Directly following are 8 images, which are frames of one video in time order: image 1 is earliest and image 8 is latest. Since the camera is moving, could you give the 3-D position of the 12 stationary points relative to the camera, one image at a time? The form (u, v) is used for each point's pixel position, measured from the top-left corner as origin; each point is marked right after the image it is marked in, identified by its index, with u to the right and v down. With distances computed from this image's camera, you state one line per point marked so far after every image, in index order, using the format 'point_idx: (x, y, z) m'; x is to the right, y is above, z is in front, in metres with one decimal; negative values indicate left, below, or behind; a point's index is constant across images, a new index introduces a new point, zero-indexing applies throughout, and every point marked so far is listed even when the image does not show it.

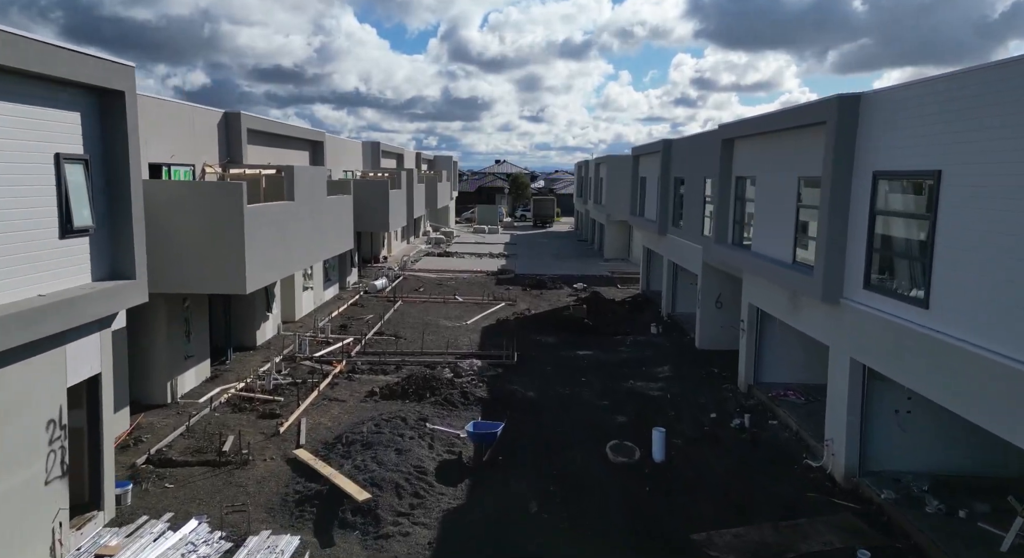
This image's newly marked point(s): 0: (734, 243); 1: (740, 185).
0: (+4.8, +0.8, +15.8) m
1: (+4.9, +2.0, +15.6) m
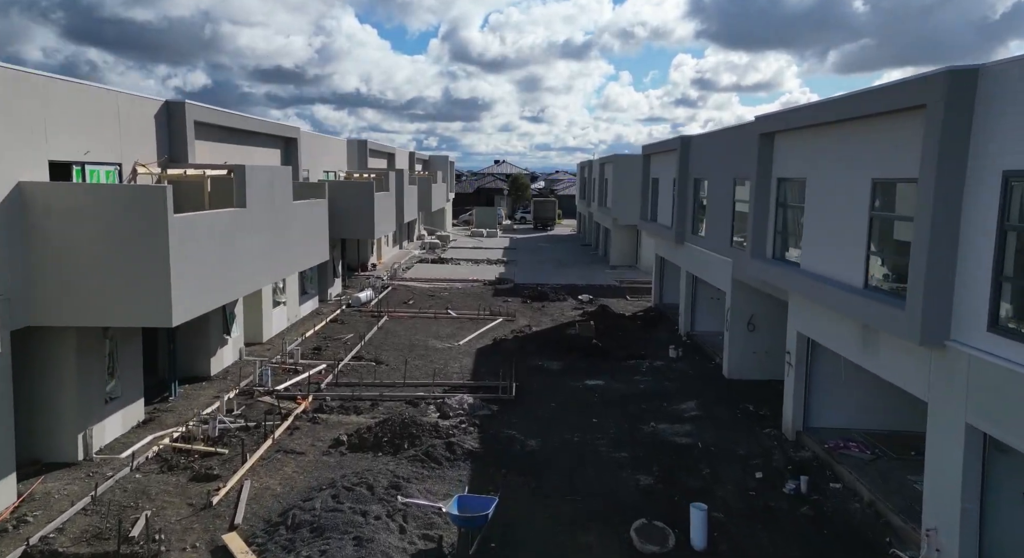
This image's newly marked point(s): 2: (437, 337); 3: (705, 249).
0: (+4.8, +0.4, +13.2) m
1: (+4.9, +1.6, +13.0) m
2: (-2.1, -1.6, +19.9) m
3: (+4.9, +0.7, +18.3) m
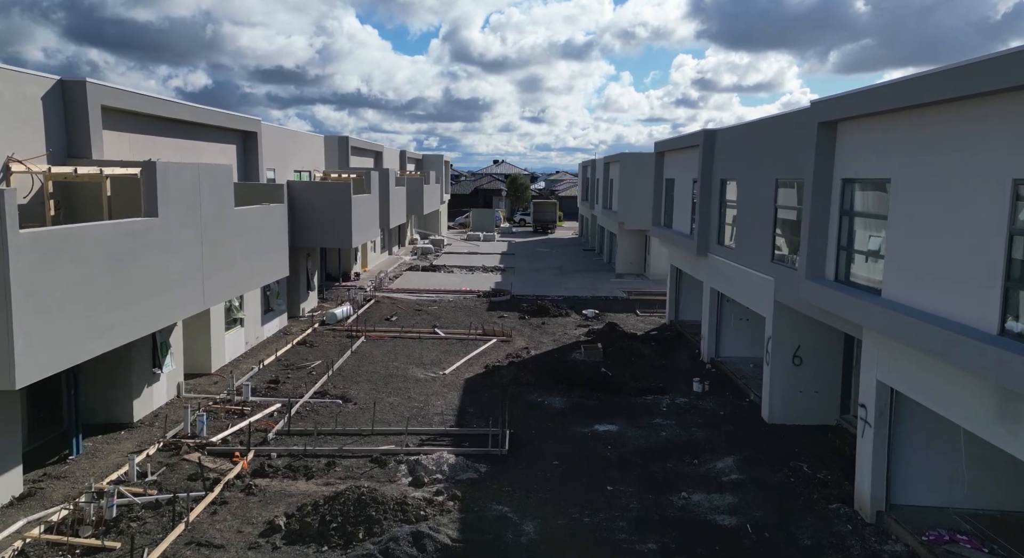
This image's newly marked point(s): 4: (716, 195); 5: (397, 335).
0: (+4.7, 0.0, +10.4) m
1: (+4.7, +1.2, +10.2) m
2: (-2.2, -2.0, +17.0) m
3: (+4.8, +0.3, +15.4) m
4: (+4.7, +2.0, +16.7) m
5: (-3.2, -1.5, +19.8) m
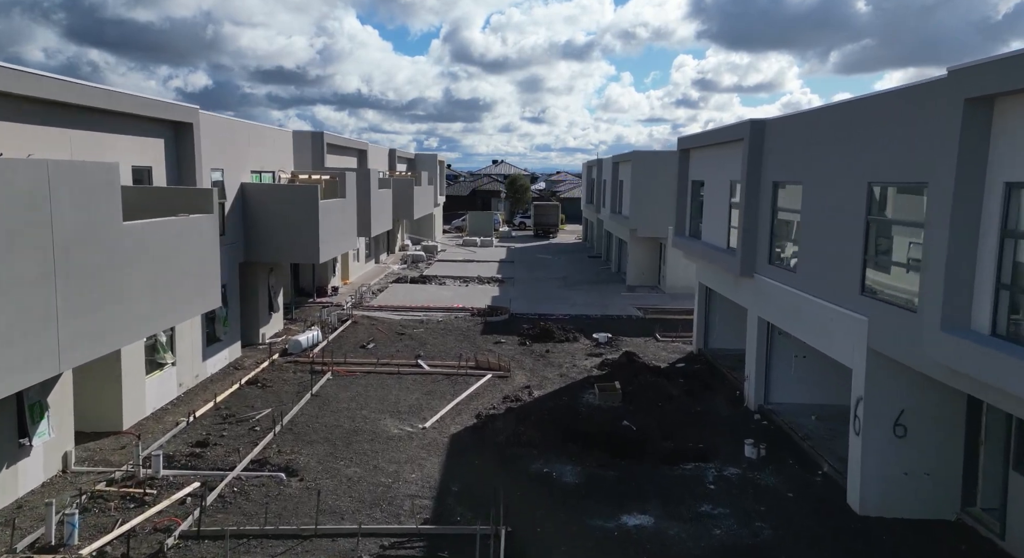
0: (+4.6, -0.5, +7.0) m
1: (+4.7, +0.7, +6.8) m
2: (-2.2, -2.5, +13.6) m
3: (+4.7, -0.2, +12.0) m
4: (+4.7, +1.5, +13.3) m
5: (-3.2, -2.0, +16.4) m
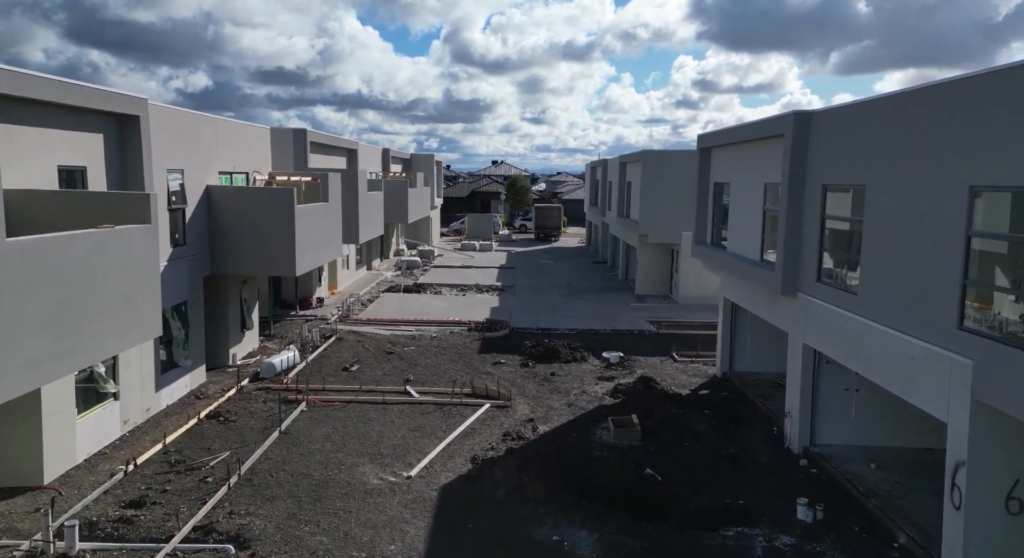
0: (+4.7, -0.8, +4.9) m
1: (+4.7, +0.4, +4.7) m
2: (-2.2, -2.8, +11.6) m
3: (+4.8, -0.5, +10.0) m
4: (+4.7, +1.1, +11.3) m
5: (-3.2, -2.4, +14.4) m
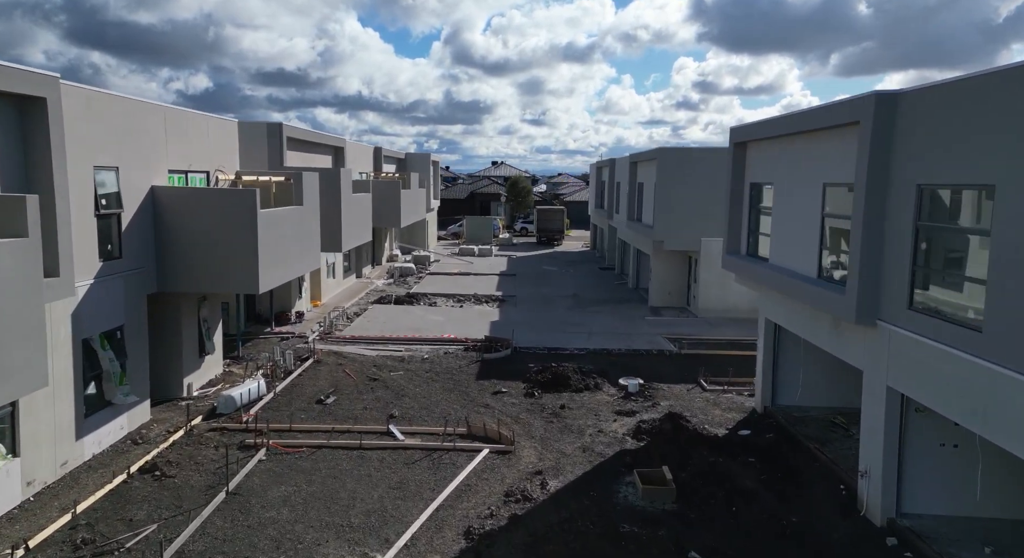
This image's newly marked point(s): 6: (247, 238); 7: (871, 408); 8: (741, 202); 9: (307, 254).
0: (+4.7, -1.1, +2.5) m
1: (+4.8, +0.1, +2.3) m
2: (-2.2, -3.2, +9.1) m
3: (+4.8, -0.8, +7.5) m
4: (+4.8, +0.8, +8.8) m
5: (-3.1, -2.7, +11.9) m
6: (-4.9, +0.7, +13.2) m
7: (+4.7, -1.7, +9.4) m
8: (+4.8, +1.6, +15.1) m
9: (-4.7, +0.6, +16.7) m
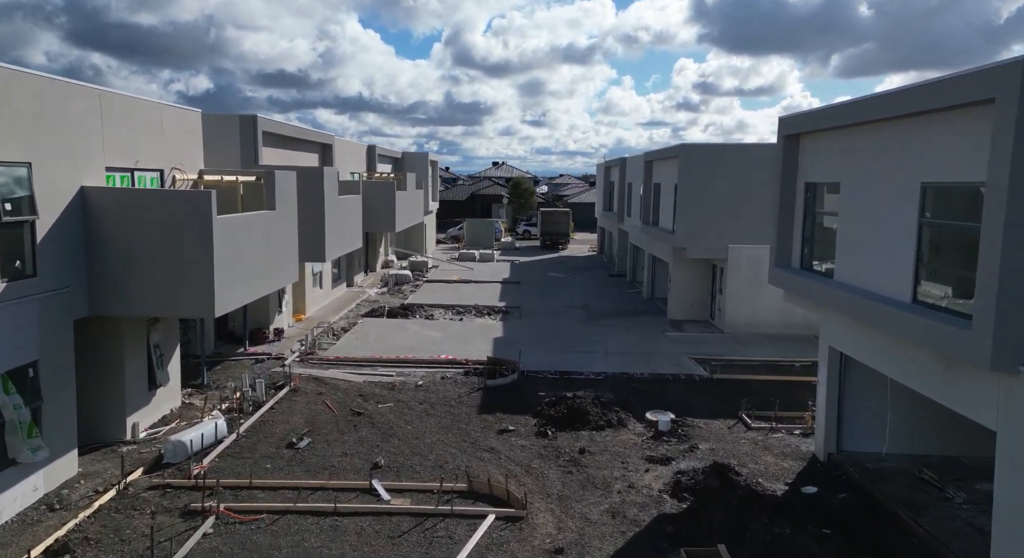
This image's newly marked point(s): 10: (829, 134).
0: (+4.9, -1.4, +0.1) m
1: (+4.9, -0.2, -0.1) m
2: (-2.0, -3.5, +6.7) m
3: (+5.0, -1.1, +5.1) m
4: (+4.9, +0.5, +6.4) m
5: (-3.0, -3.0, +9.5) m
6: (-4.7, +0.4, +10.8) m
7: (+4.9, -2.0, +7.0) m
8: (+4.9, +1.3, +12.7) m
9: (-4.6, +0.3, +14.3) m
10: (+5.0, +2.4, +11.6) m
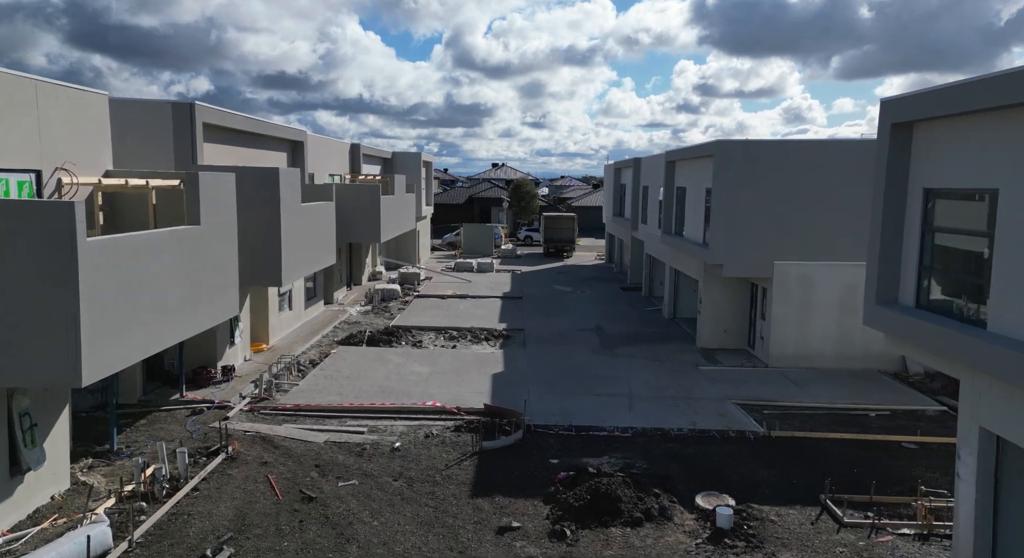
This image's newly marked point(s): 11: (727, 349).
0: (+4.9, -1.9, -3.4) m
1: (+5.0, -0.7, -3.6) m
2: (-1.9, -4.0, +3.2) m
3: (+5.0, -1.6, +1.6) m
4: (+5.0, 0.0, +2.9) m
5: (-2.9, -3.5, +6.0) m
6: (-4.7, -0.1, +7.3) m
7: (+4.9, -2.5, +3.5) m
8: (+5.0, +0.8, +9.2) m
9: (-4.5, -0.3, +10.8) m
10: (+5.1, +1.8, +8.1) m
11: (+5.8, -1.8, +19.2) m
